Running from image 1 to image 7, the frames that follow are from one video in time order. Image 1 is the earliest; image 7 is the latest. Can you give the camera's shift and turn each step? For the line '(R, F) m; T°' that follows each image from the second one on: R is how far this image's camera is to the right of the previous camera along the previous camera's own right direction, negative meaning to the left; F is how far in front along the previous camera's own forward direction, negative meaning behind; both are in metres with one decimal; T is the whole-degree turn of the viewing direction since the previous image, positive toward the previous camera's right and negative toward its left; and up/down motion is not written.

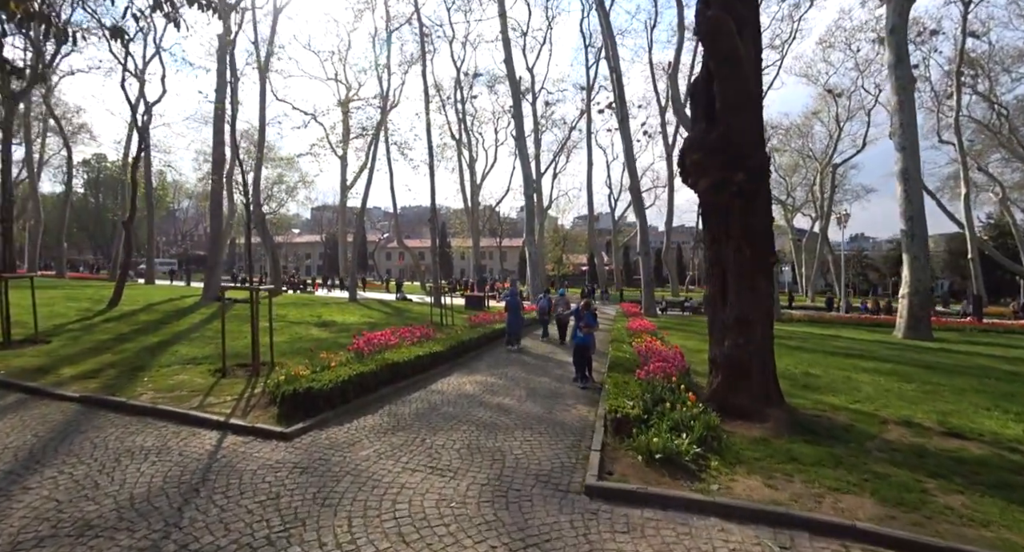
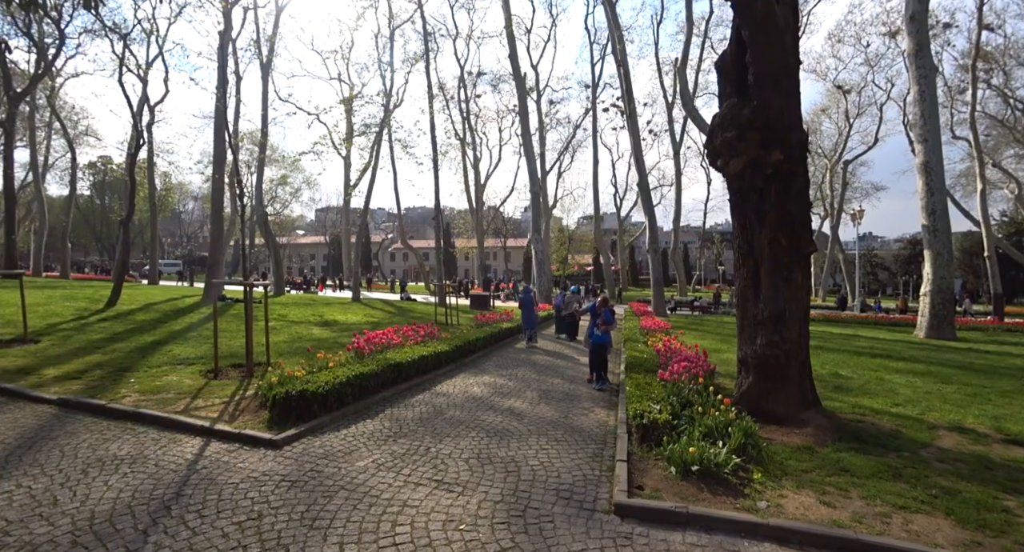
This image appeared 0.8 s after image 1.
(-0.1, +0.7) m; 0°
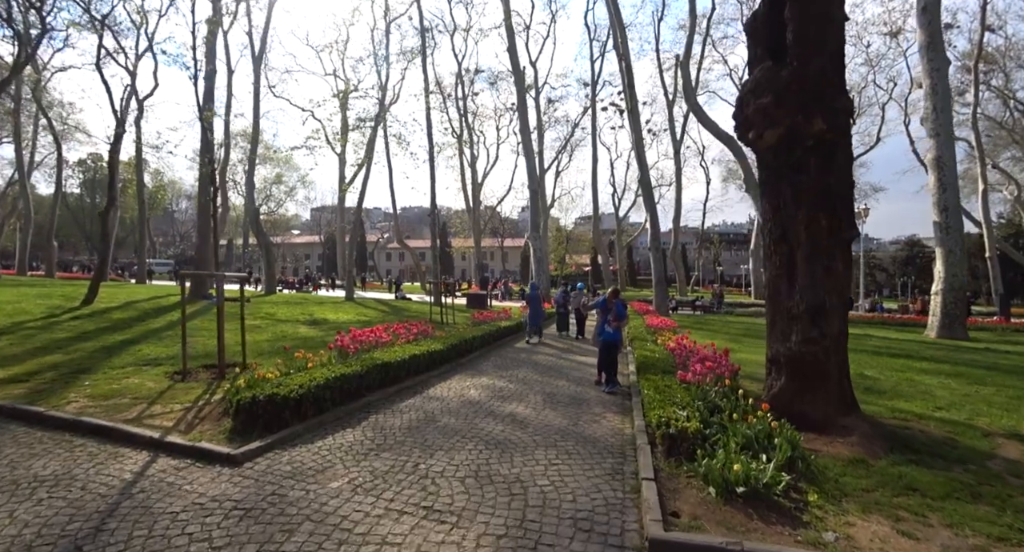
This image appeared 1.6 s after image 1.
(-0.1, +0.9) m; 0°
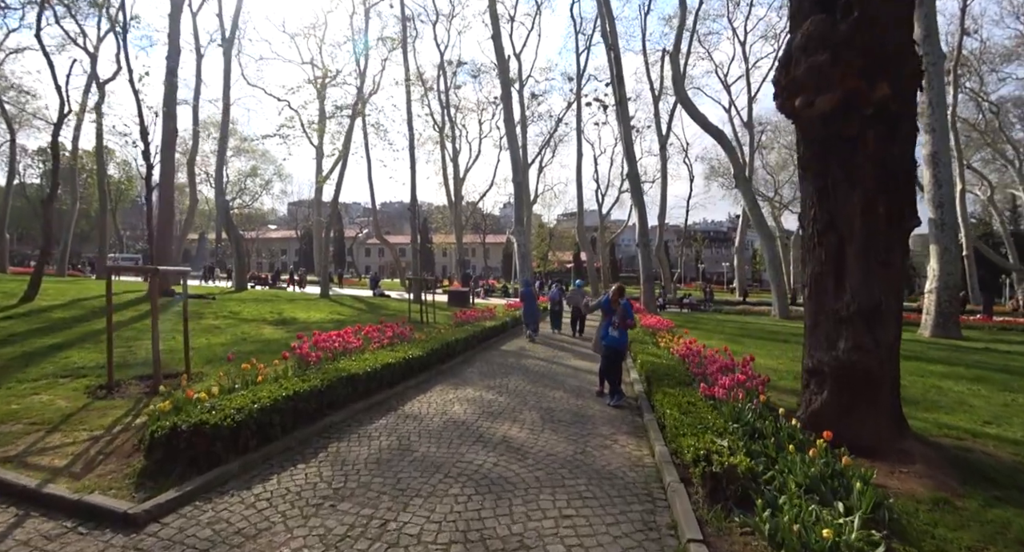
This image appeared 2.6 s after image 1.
(-0.1, +1.2) m; +2°
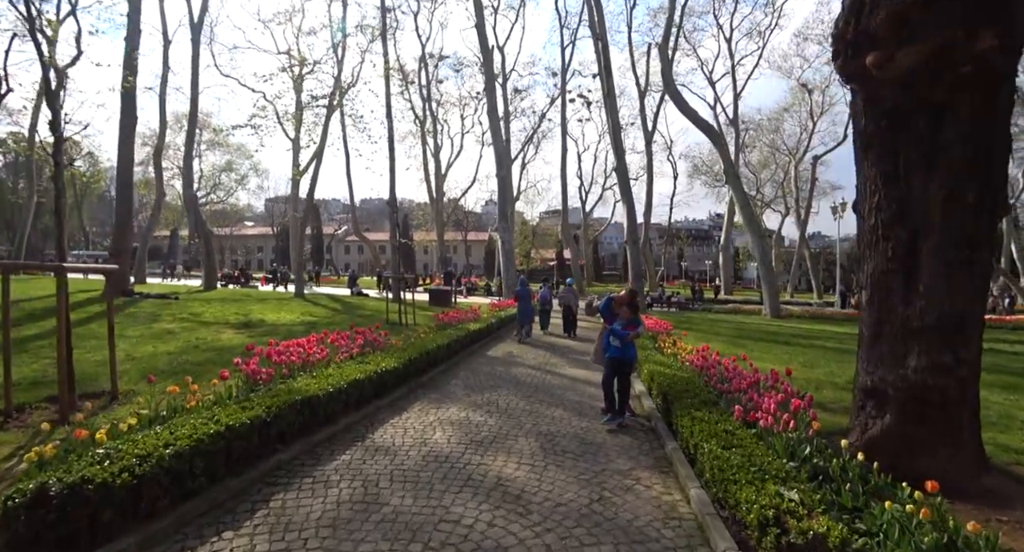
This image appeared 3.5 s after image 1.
(-0.1, +1.2) m; +2°
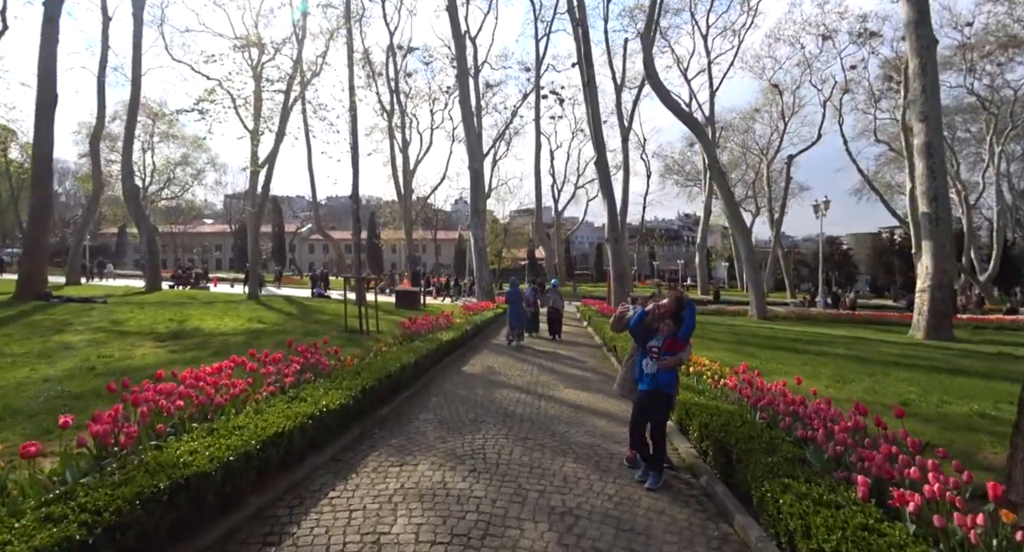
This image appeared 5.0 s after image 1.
(-0.2, +2.0) m; +3°
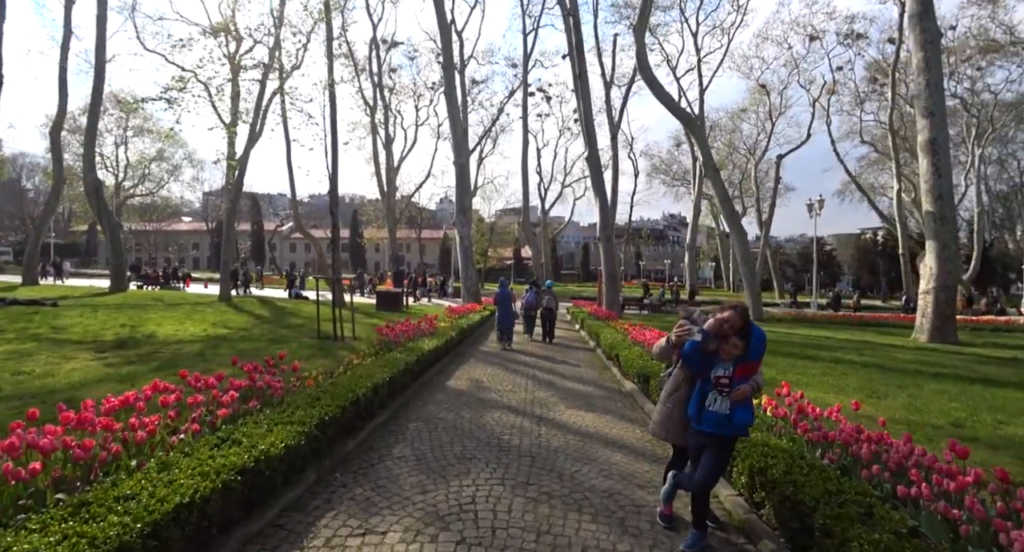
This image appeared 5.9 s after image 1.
(-0.1, +1.2) m; +2°
